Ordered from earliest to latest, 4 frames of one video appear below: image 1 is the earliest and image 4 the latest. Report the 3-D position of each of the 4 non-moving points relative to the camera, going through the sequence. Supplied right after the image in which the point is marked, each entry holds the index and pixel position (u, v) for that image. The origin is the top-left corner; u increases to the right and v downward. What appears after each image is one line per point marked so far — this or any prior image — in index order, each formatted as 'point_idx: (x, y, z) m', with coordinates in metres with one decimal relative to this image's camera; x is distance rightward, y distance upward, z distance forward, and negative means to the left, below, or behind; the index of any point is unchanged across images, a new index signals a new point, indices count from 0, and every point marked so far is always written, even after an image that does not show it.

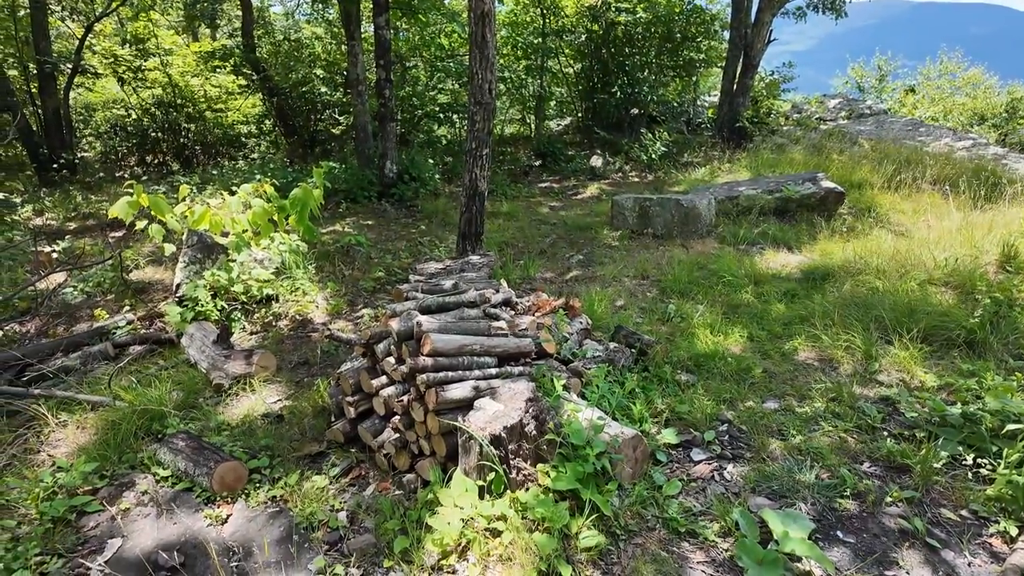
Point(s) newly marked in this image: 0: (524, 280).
0: (+0.1, +0.1, +5.5) m
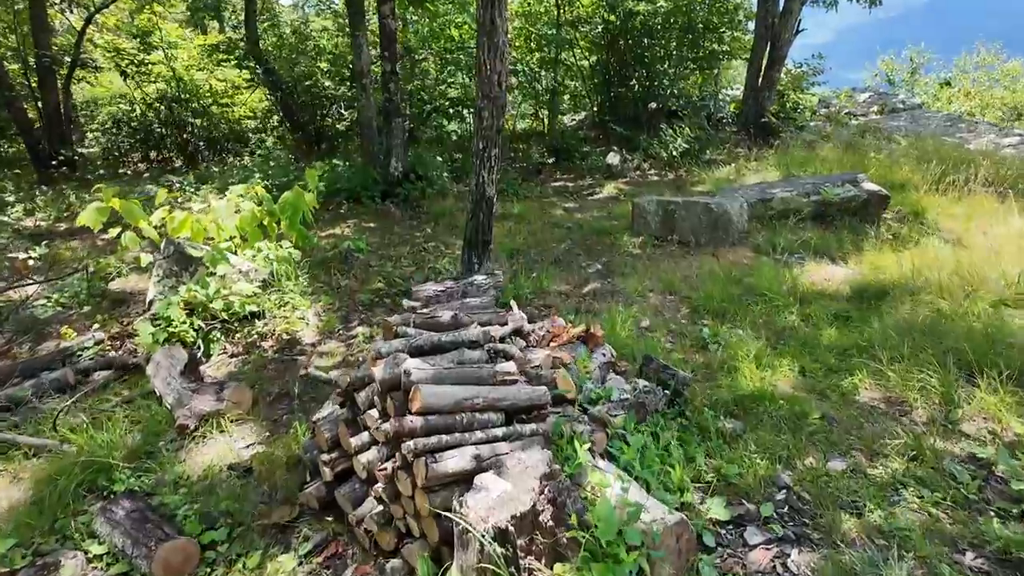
0: (+0.2, -0.1, +5.0) m
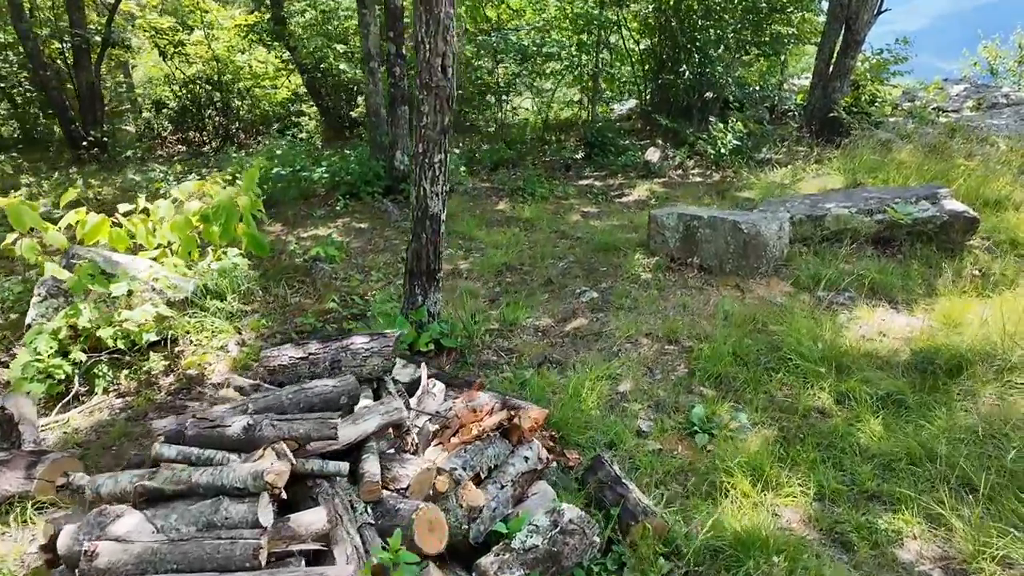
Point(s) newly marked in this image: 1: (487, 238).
0: (-0.1, -0.3, +4.0) m
1: (-0.3, +0.5, +6.4) m
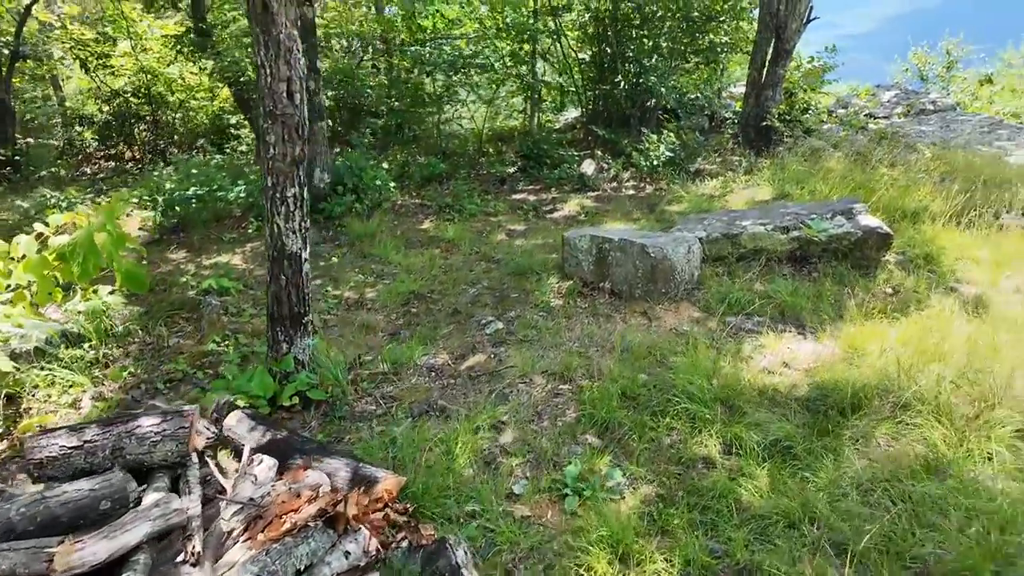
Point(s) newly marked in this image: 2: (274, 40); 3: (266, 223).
0: (-0.8, -0.6, +3.7) m
1: (-1.1, +0.3, +6.1) m
2: (-1.1, +1.2, +2.9) m
3: (-1.3, +0.3, +3.2) m
